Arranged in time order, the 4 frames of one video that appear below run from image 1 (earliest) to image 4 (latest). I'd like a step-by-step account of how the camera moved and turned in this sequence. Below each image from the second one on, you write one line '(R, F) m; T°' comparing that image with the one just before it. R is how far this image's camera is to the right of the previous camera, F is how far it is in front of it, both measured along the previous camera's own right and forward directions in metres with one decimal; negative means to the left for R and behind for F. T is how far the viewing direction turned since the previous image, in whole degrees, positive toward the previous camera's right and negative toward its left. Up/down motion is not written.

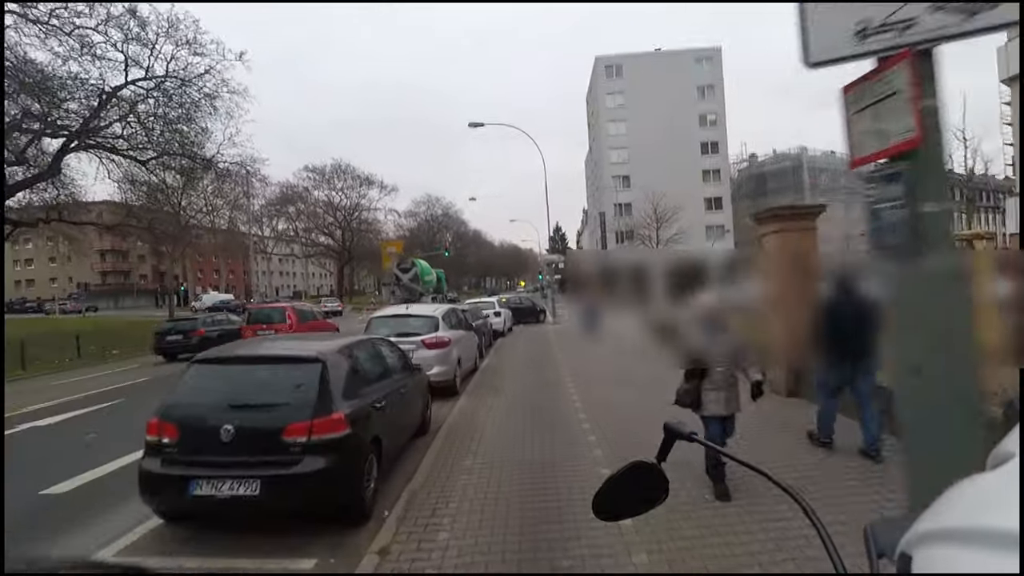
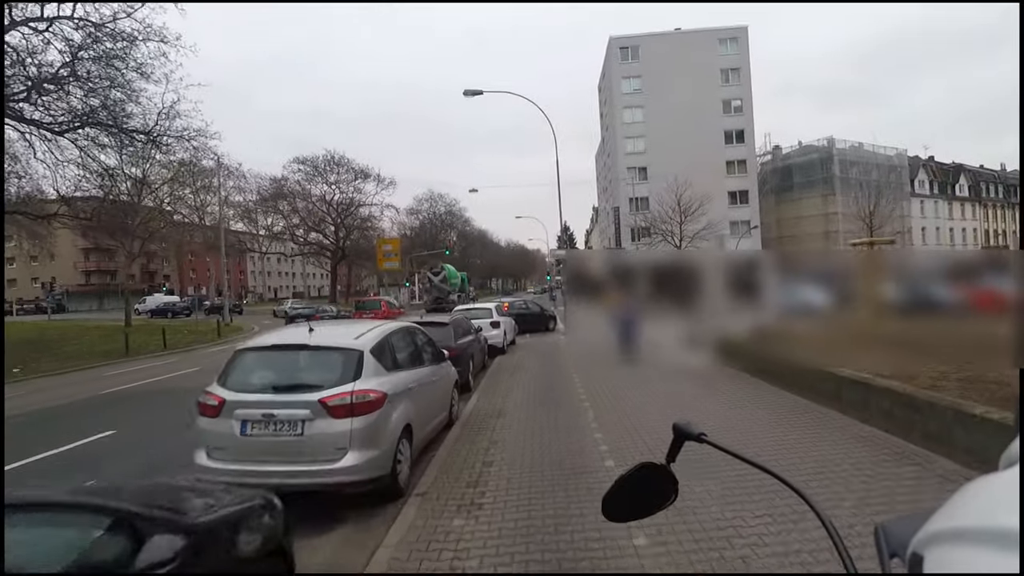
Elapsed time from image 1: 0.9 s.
(+0.1, +2.1) m; -1°
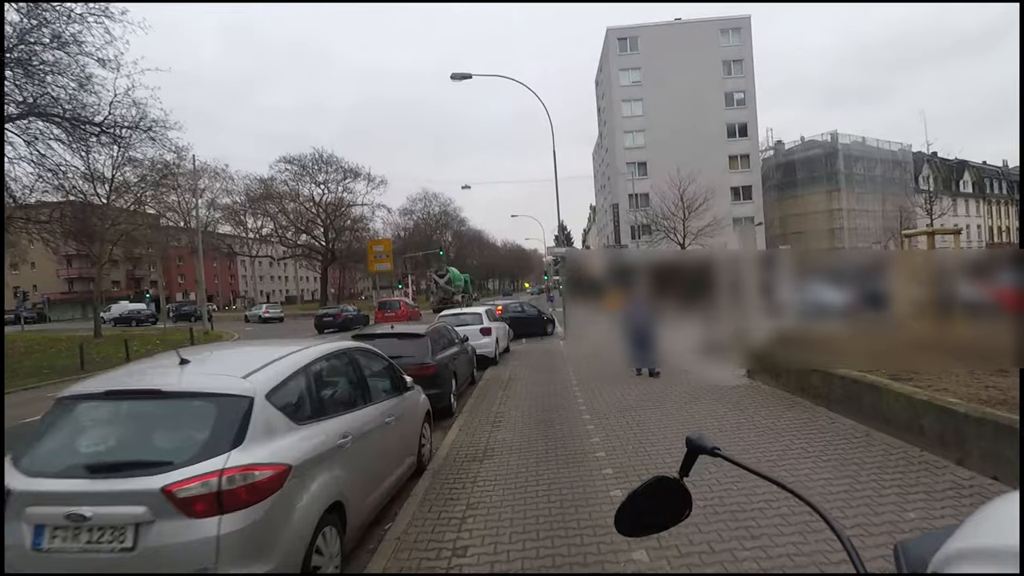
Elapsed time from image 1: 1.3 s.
(+0.1, +0.8) m; 0°
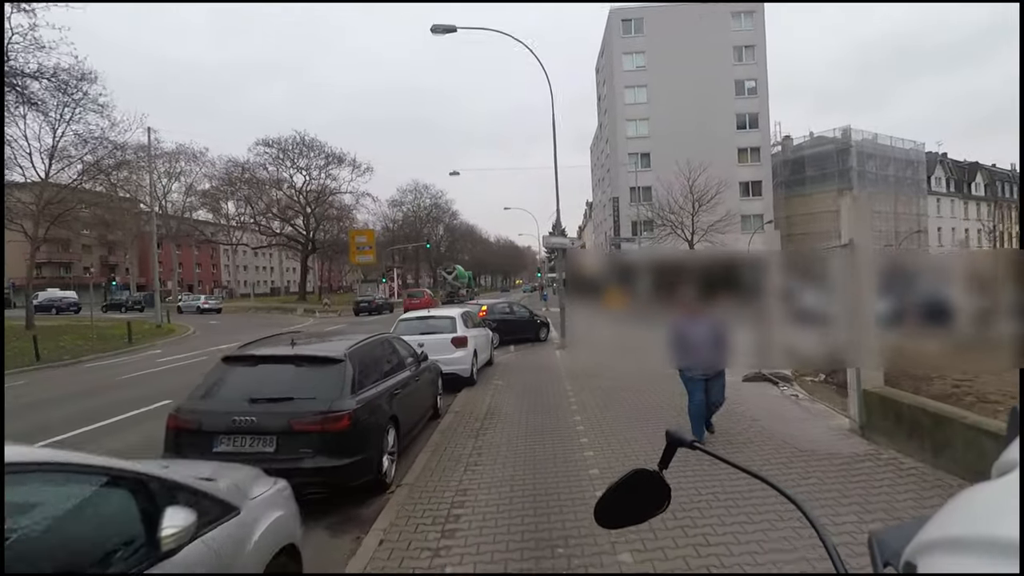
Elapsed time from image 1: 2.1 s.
(+0.1, +1.5) m; +1°
